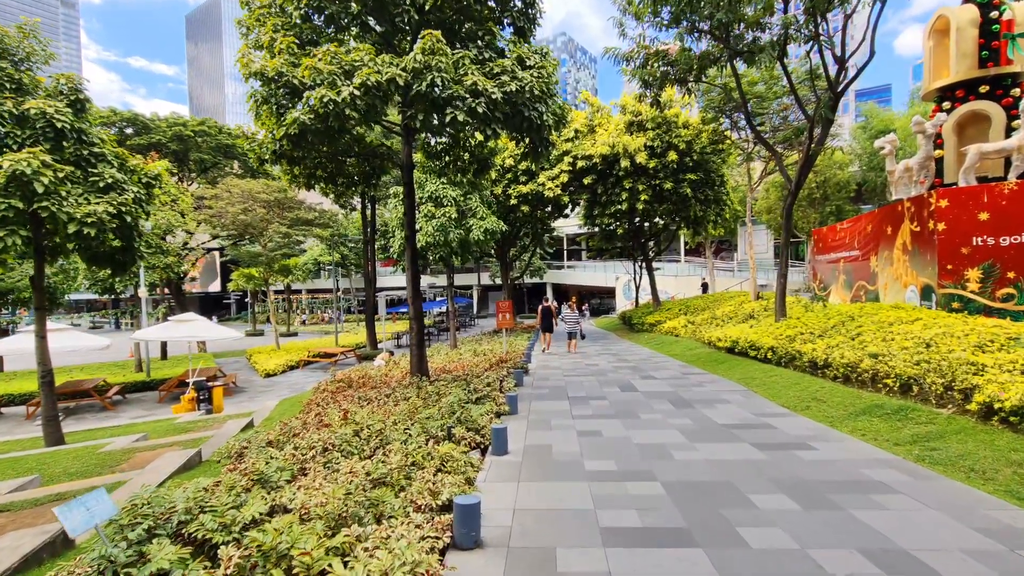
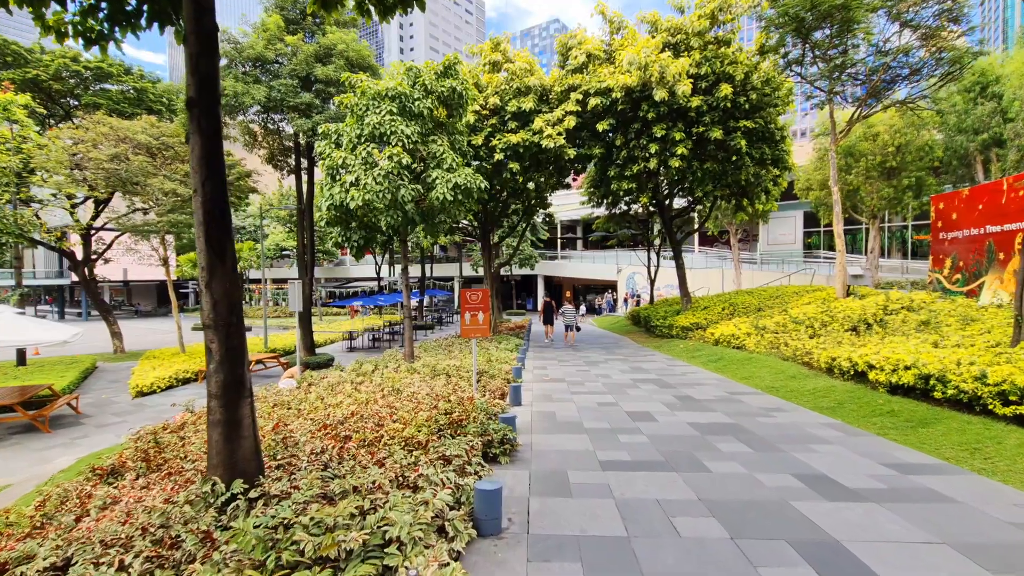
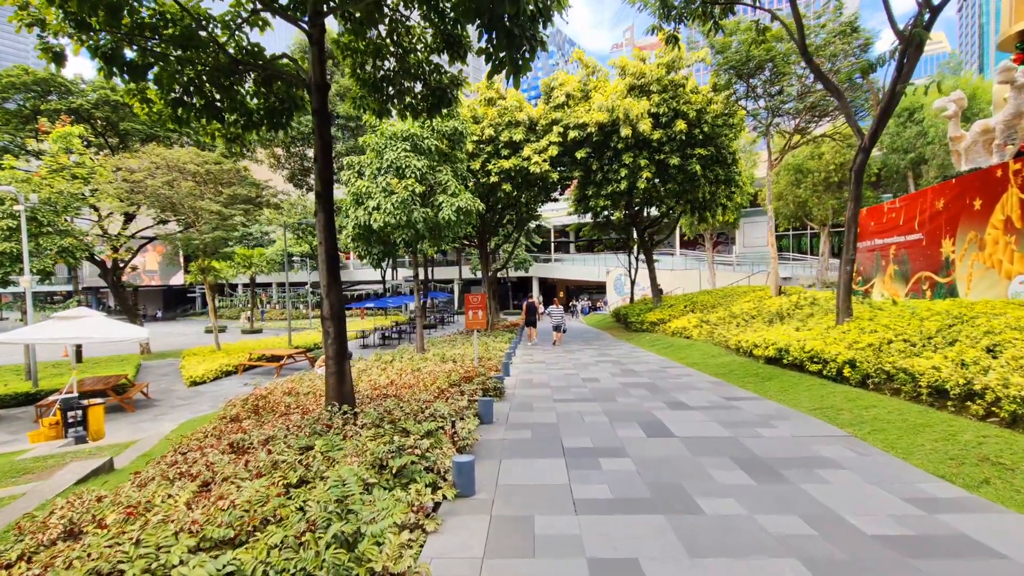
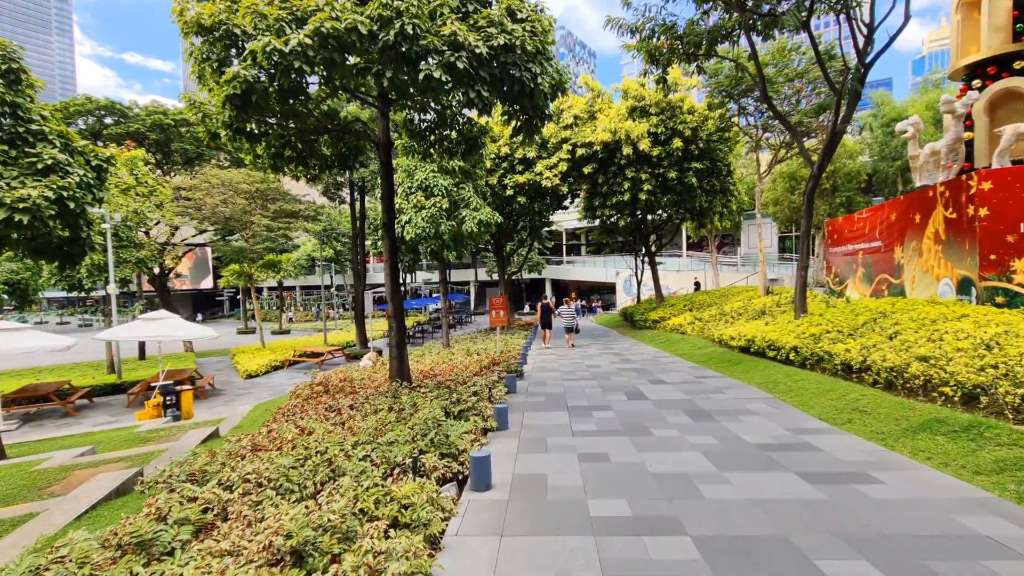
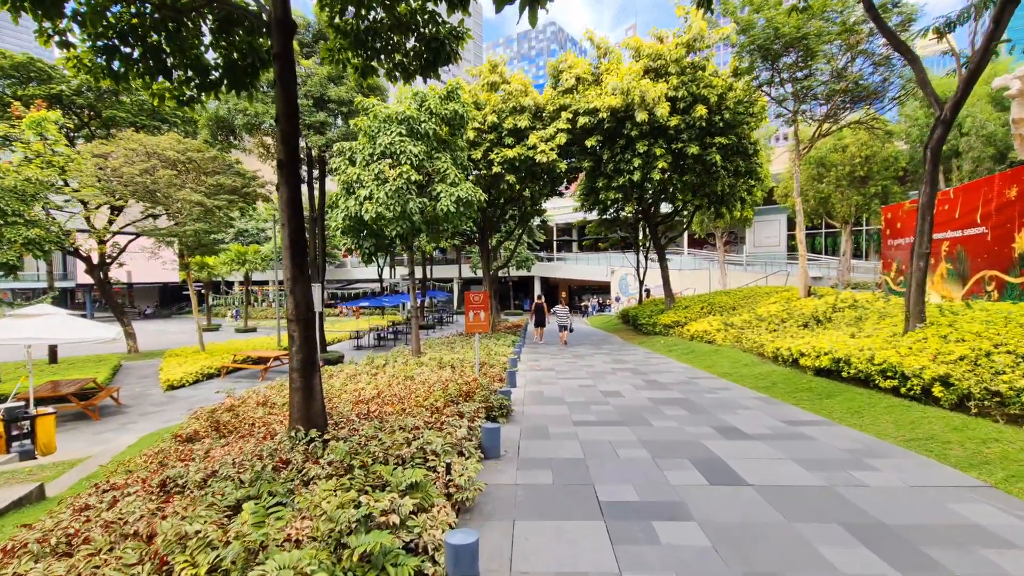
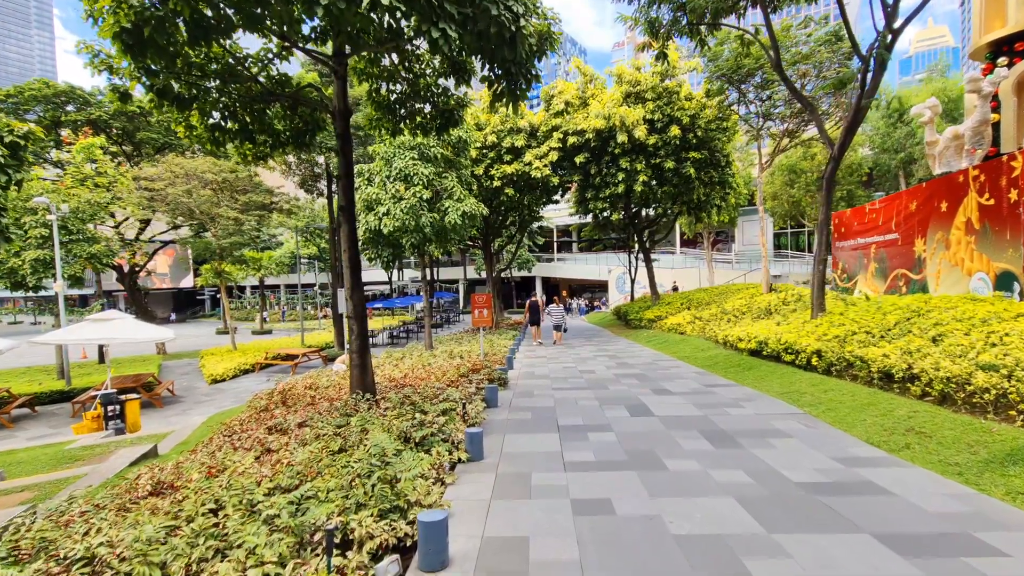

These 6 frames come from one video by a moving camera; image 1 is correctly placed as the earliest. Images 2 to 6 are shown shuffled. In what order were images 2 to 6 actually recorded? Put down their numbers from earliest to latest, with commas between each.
4, 6, 3, 5, 2
